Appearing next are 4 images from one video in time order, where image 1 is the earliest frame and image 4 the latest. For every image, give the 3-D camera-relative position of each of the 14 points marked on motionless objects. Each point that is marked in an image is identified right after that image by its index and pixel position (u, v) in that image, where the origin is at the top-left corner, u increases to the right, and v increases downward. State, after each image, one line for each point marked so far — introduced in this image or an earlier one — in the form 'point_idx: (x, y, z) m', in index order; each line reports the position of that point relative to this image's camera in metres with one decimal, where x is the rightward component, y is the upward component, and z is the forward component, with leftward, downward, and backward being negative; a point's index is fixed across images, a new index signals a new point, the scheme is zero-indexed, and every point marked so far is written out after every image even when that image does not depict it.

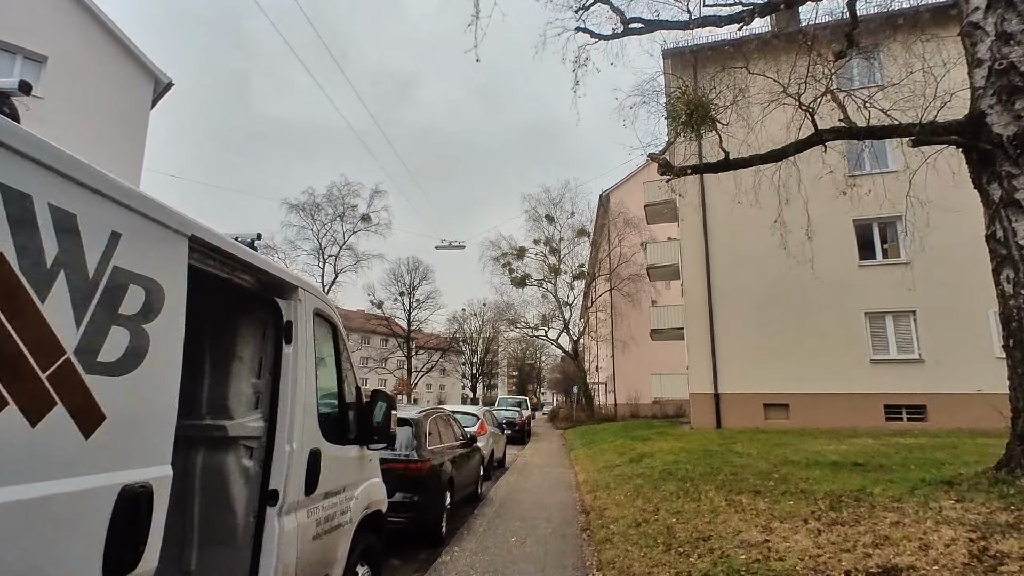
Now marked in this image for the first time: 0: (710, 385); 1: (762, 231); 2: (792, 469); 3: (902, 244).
0: (+6.3, -3.1, +17.5) m
1: (+8.2, +1.8, +17.9) m
2: (+4.2, -2.7, +8.1) m
3: (+12.0, +1.3, +16.7) m
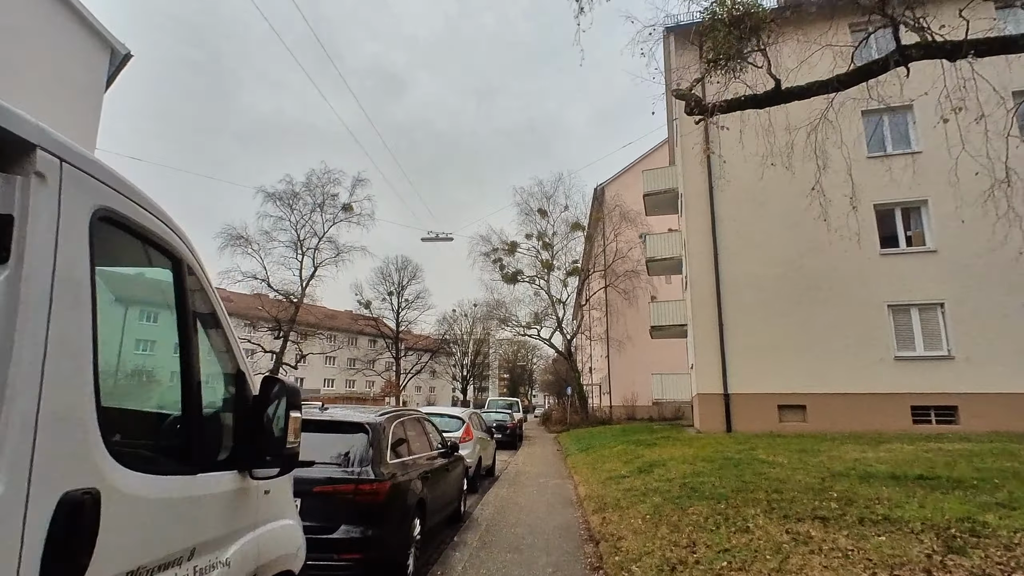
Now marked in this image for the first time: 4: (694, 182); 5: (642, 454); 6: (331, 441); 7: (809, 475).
0: (+6.0, -2.8, +16.0) m
1: (+7.9, +2.1, +16.5) m
2: (+4.0, -2.4, +6.5) m
3: (+11.7, +1.6, +15.4) m
4: (+5.8, +3.3, +17.4) m
5: (+2.9, -3.7, +12.2) m
6: (-1.6, -1.4, +4.9) m
7: (+4.0, -2.5, +7.3) m
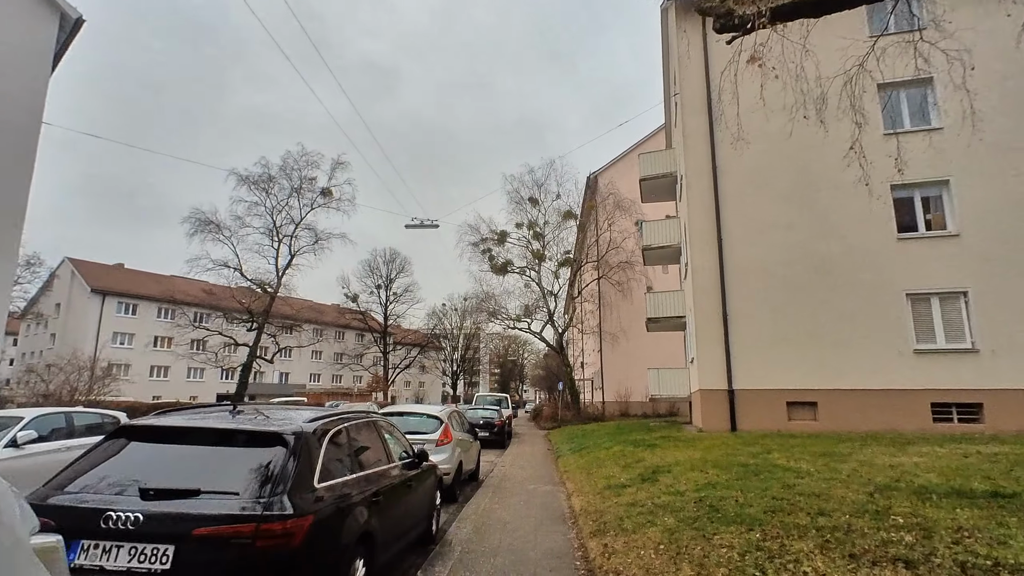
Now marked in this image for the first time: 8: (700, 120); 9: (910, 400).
0: (+5.7, -2.5, +14.8) m
1: (+7.6, +2.4, +15.2) m
2: (+3.8, -2.1, +5.3) m
3: (+11.4, +1.9, +14.2) m
4: (+5.4, +3.7, +16.2) m
5: (+2.6, -3.4, +10.9) m
6: (-1.8, -1.1, +3.6) m
7: (+3.7, -2.2, +6.0) m
8: (+5.7, +5.0, +16.4) m
9: (+9.9, -2.8, +13.5) m
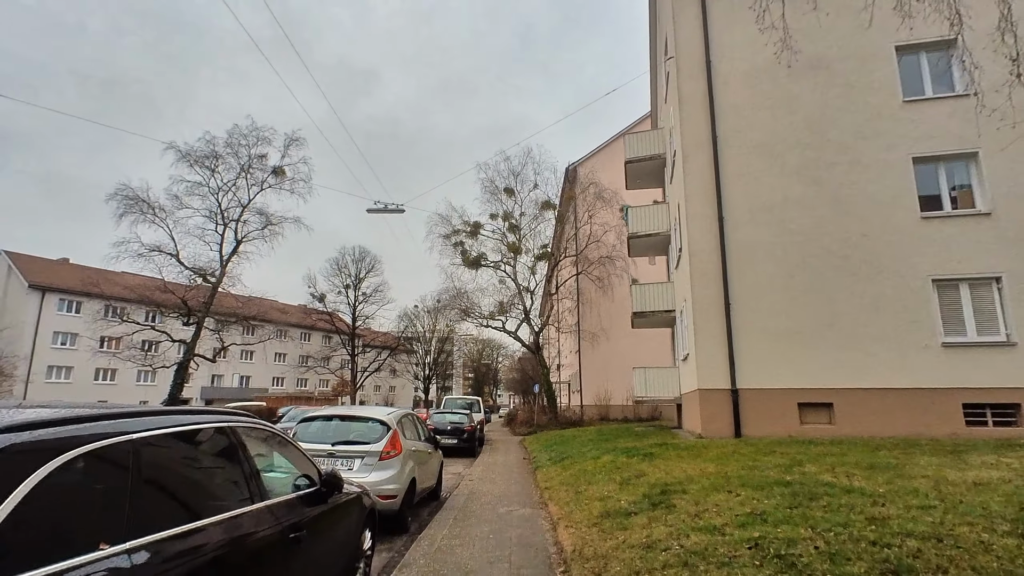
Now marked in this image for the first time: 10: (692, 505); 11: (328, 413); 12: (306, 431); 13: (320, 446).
0: (+5.0, -2.1, +12.9) m
1: (+6.9, +2.8, +13.5) m
2: (+3.6, -1.6, +3.3) m
3: (+10.7, +2.3, +12.6) m
4: (+4.7, +4.0, +14.3) m
5: (+2.1, -3.0, +8.9) m
6: (-2.0, -0.6, +1.4) m
7: (+3.5, -1.8, +4.0) m
8: (+5.0, +5.4, +14.6) m
9: (+9.3, -2.4, +11.8) m
10: (+1.9, -2.3, +5.8) m
11: (-2.6, -1.8, +7.8) m
12: (-2.9, -2.0, +7.6) m
13: (-2.5, -2.1, +7.2) m
